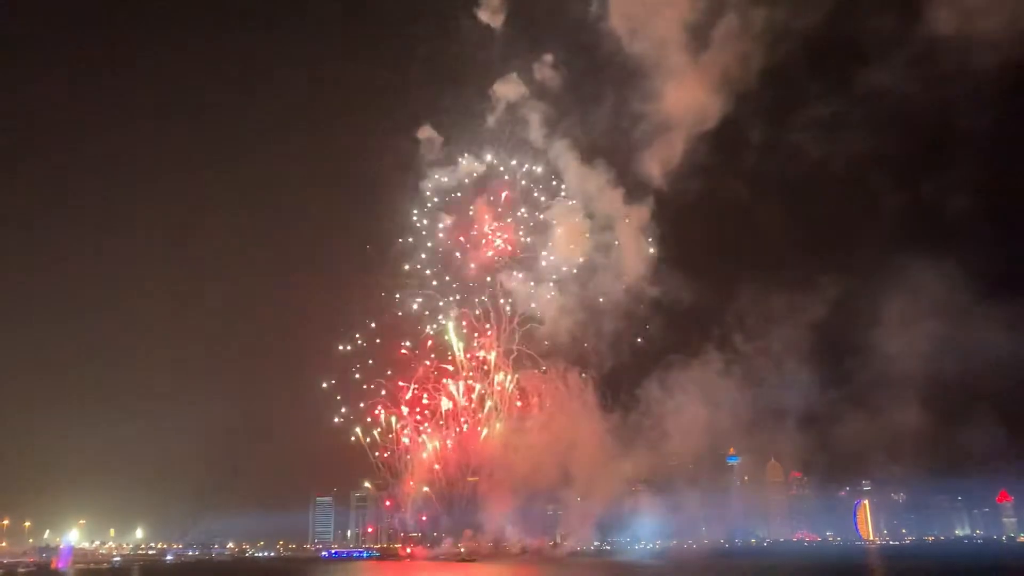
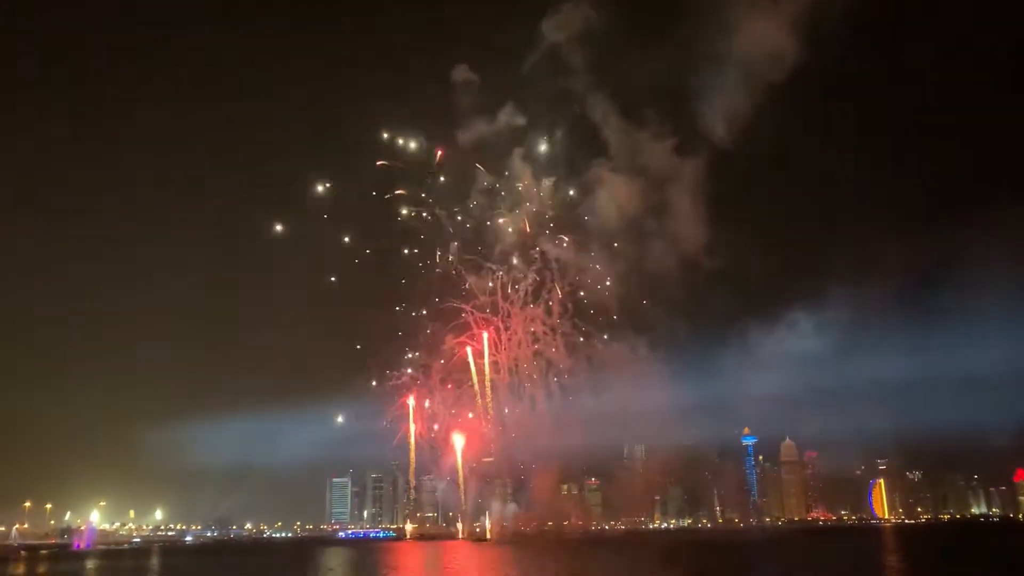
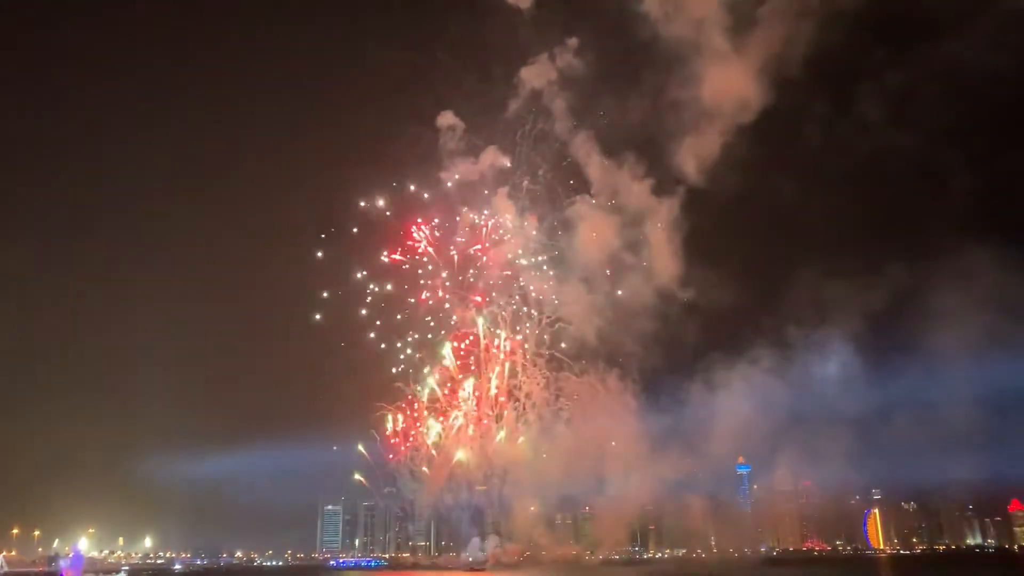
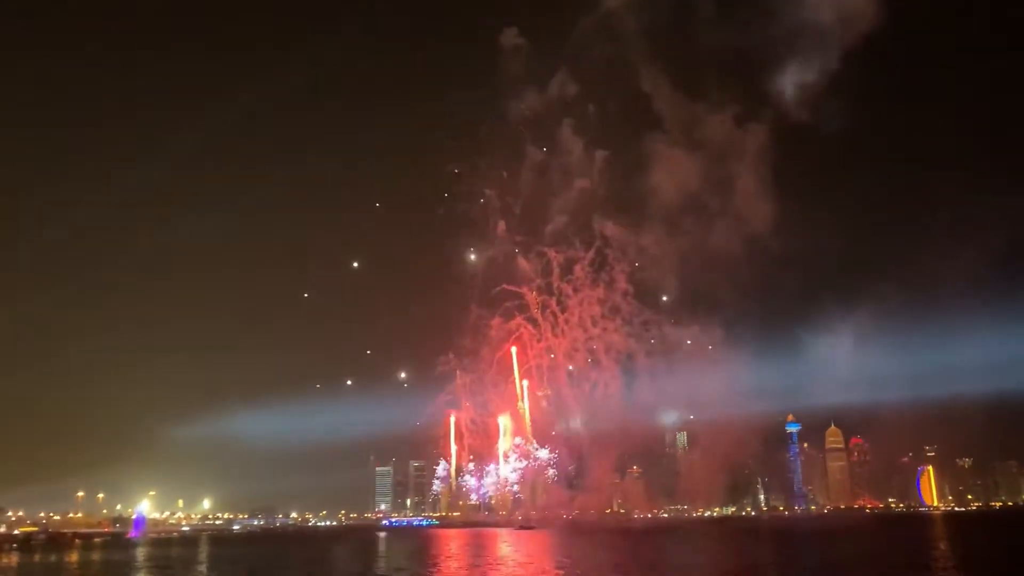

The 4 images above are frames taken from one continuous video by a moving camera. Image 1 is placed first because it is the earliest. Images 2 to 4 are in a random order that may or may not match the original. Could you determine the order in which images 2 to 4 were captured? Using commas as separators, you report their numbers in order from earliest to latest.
3, 2, 4
